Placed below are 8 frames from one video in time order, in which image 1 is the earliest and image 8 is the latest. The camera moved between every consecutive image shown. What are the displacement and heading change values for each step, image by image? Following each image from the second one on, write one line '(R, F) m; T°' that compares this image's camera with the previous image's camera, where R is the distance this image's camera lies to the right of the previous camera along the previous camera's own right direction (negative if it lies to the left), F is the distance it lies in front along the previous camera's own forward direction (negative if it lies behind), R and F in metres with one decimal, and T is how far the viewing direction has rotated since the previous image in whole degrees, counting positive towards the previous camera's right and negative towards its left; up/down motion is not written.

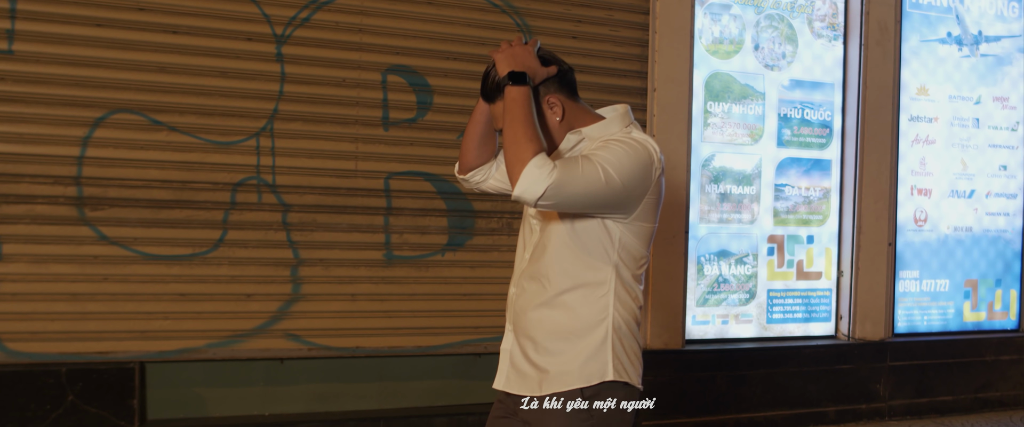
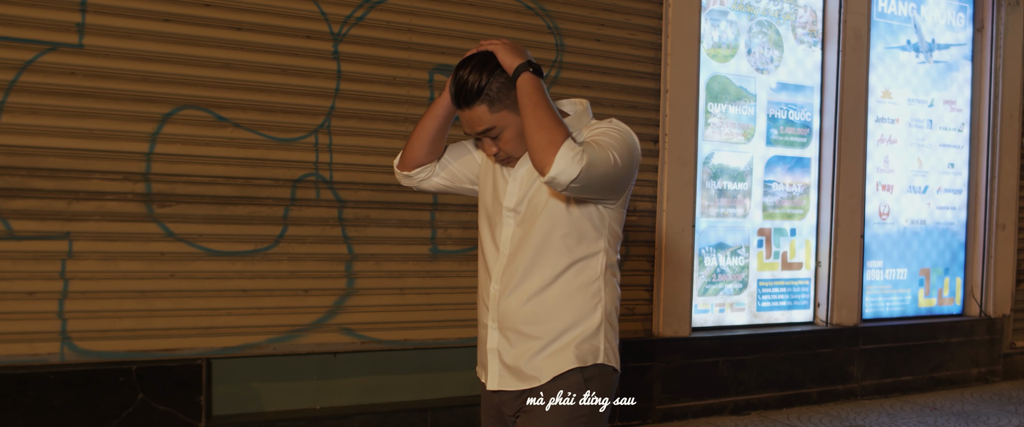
(-0.7, -0.1) m; +8°
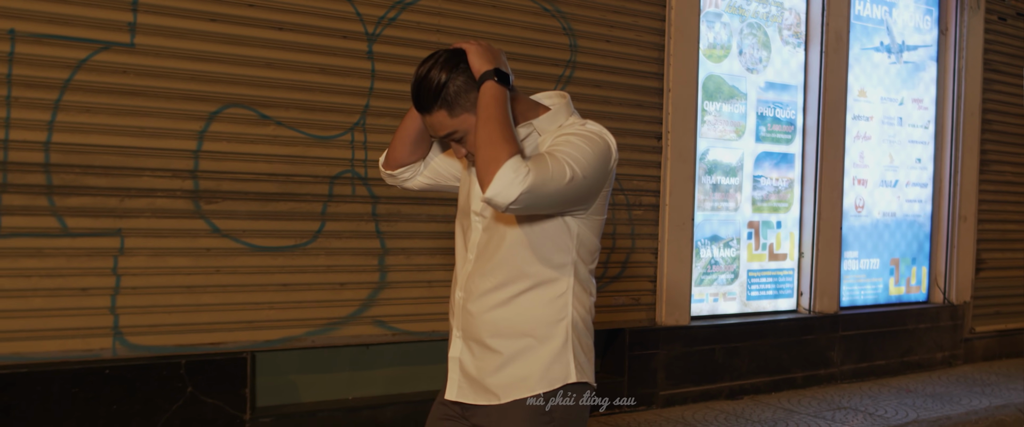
(-0.4, -0.1) m; +5°
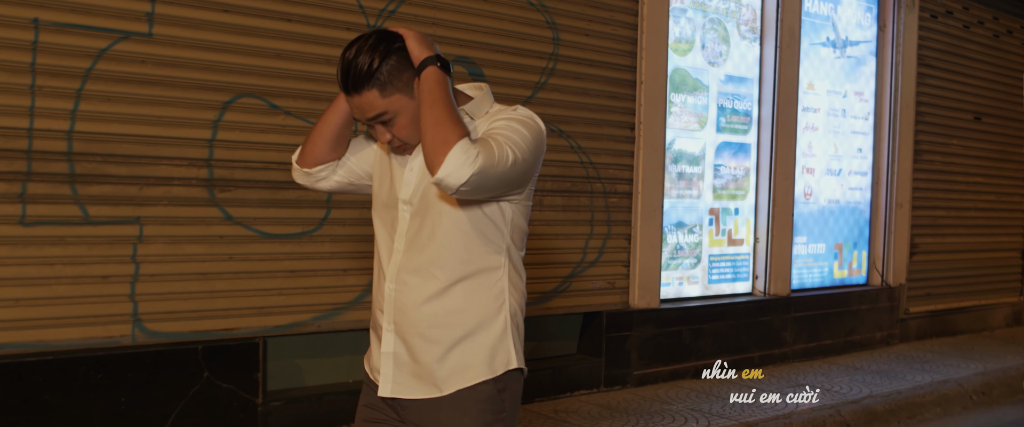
(-0.4, -0.1) m; +5°
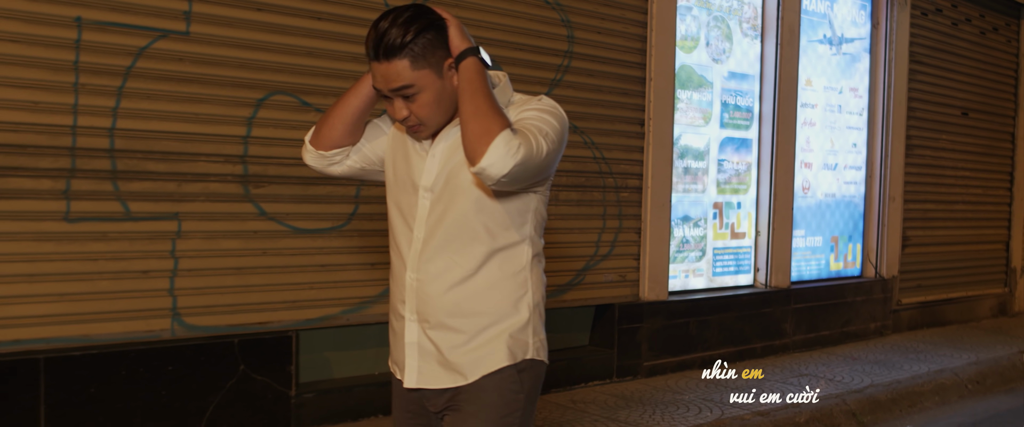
(-0.2, -0.1) m; +2°
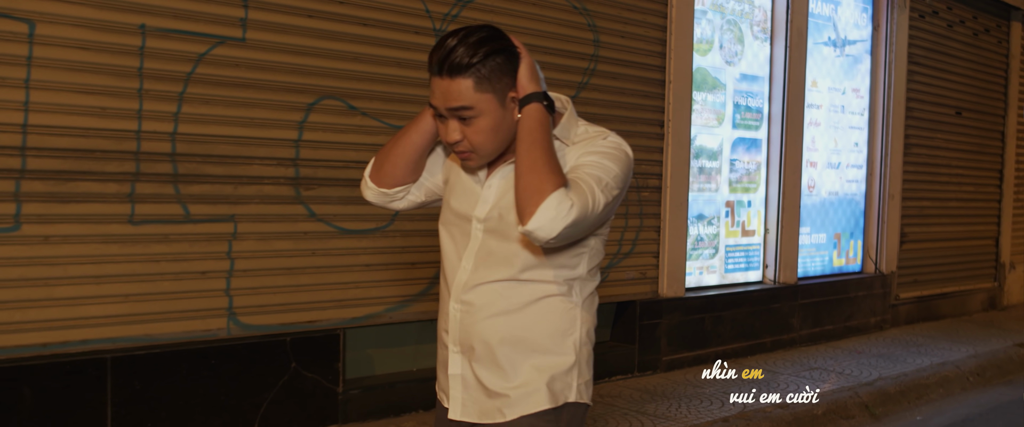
(-0.3, -0.1) m; +2°
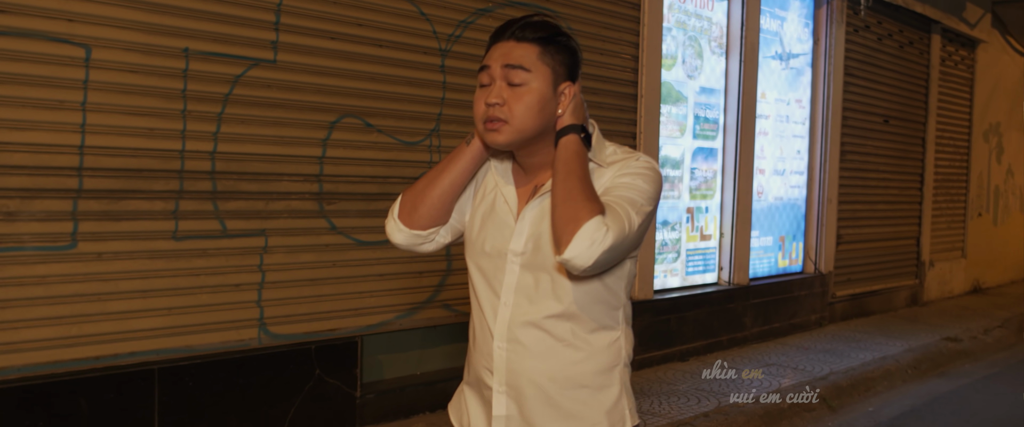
(-0.4, -0.2) m; +5°
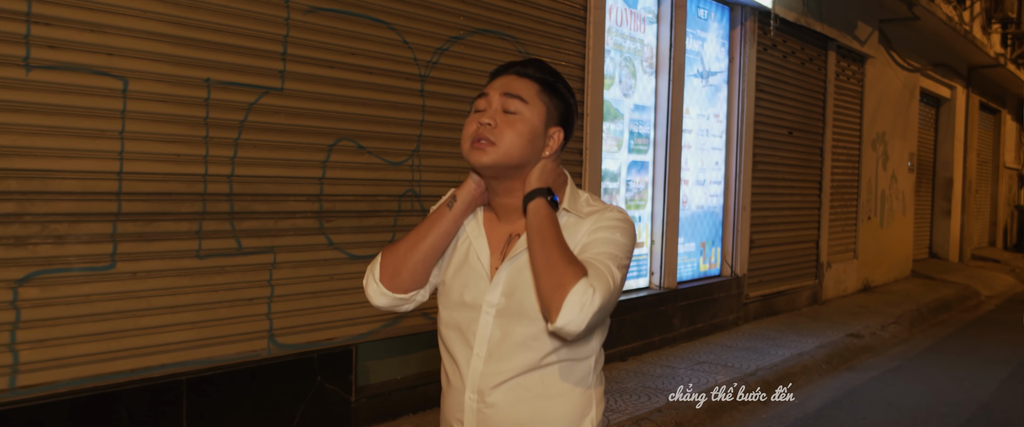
(-0.4, -0.3) m; +6°
